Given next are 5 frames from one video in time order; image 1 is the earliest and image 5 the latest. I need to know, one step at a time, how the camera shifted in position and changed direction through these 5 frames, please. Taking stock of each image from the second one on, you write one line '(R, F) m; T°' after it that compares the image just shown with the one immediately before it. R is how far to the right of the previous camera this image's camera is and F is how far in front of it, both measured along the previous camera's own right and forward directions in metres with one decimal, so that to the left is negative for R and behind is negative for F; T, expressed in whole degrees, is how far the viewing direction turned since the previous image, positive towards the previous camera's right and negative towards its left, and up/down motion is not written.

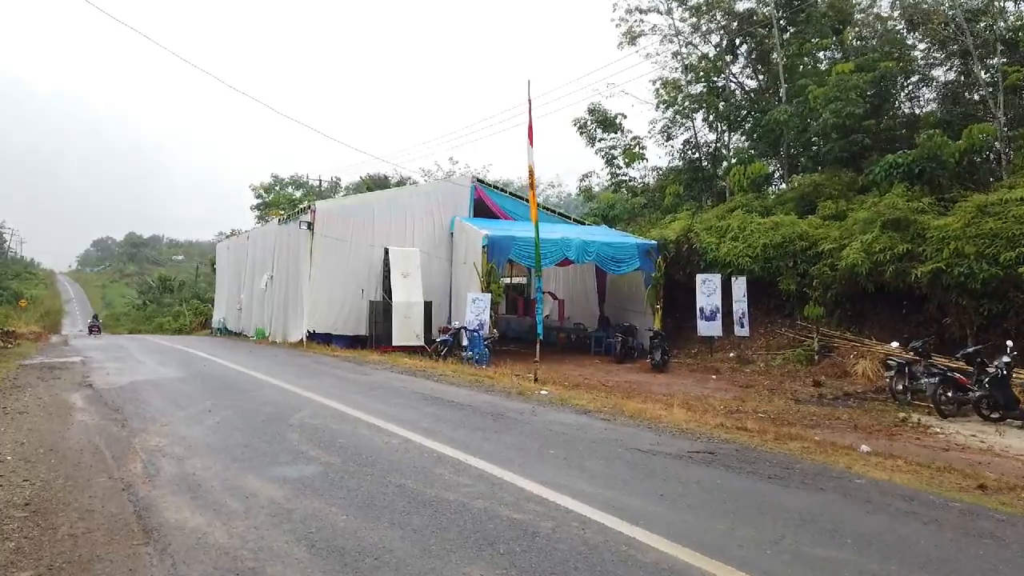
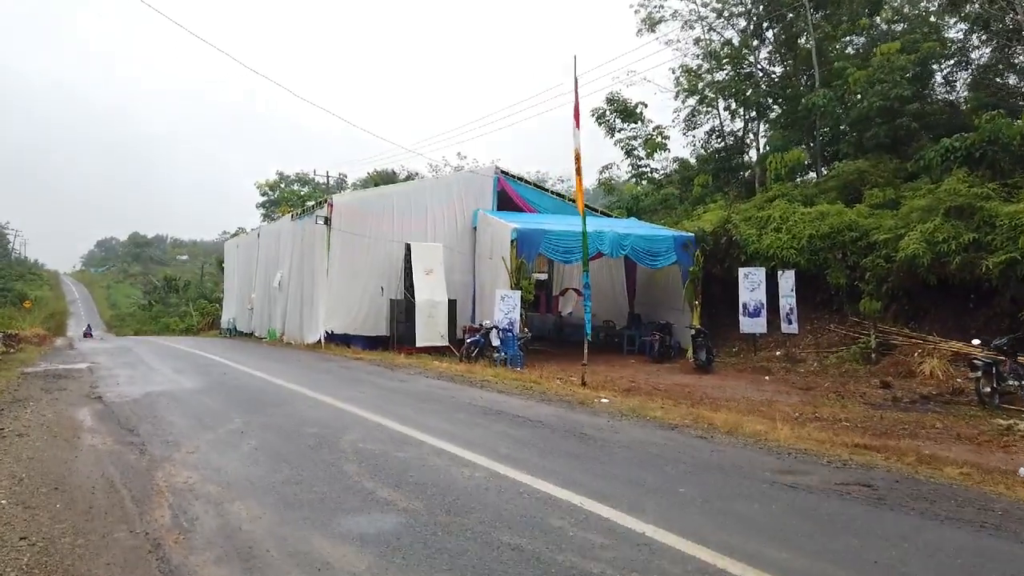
(-0.7, +1.0) m; 0°
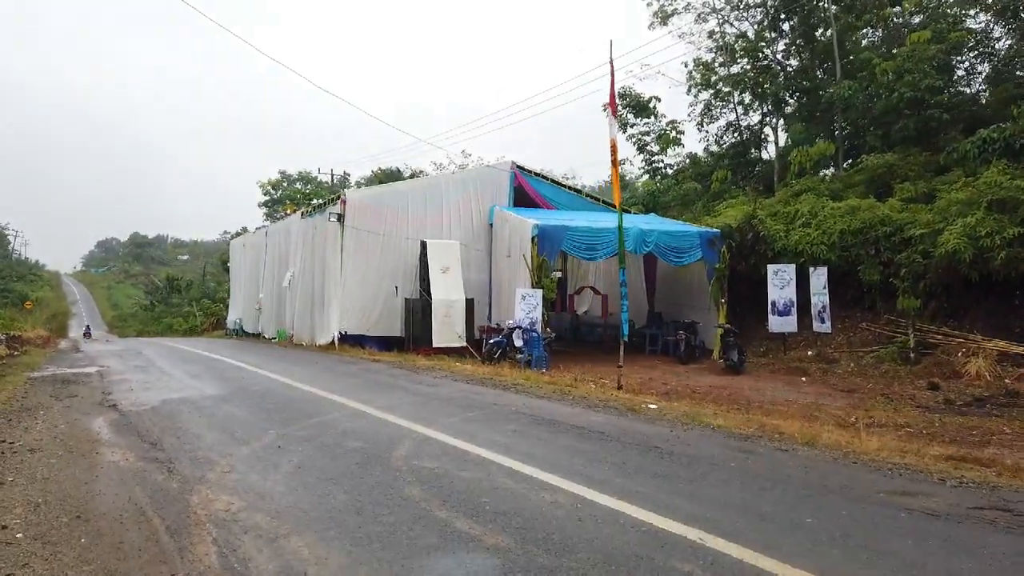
(-0.5, +0.6) m; 0°
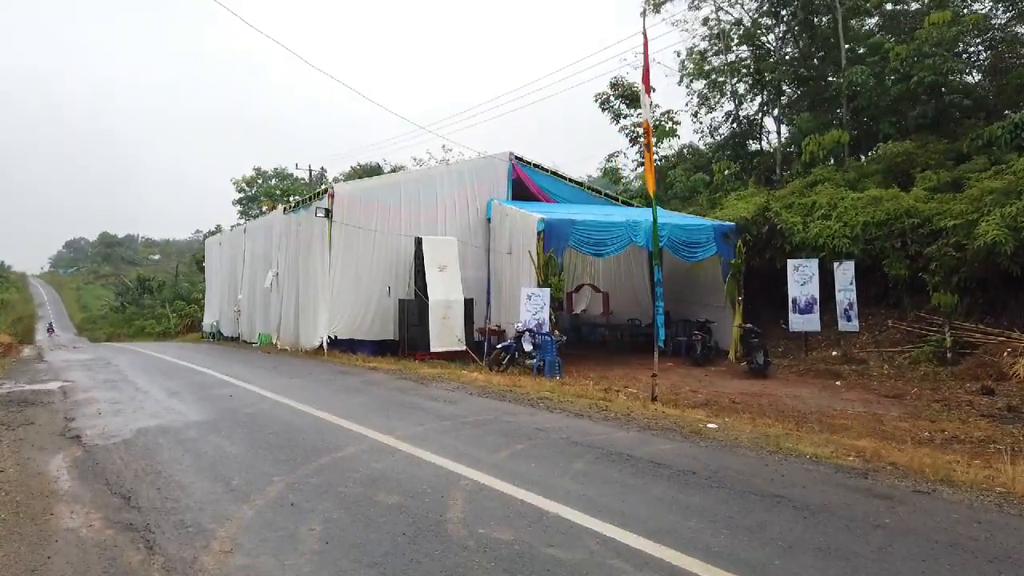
(-0.6, +1.2) m; +2°
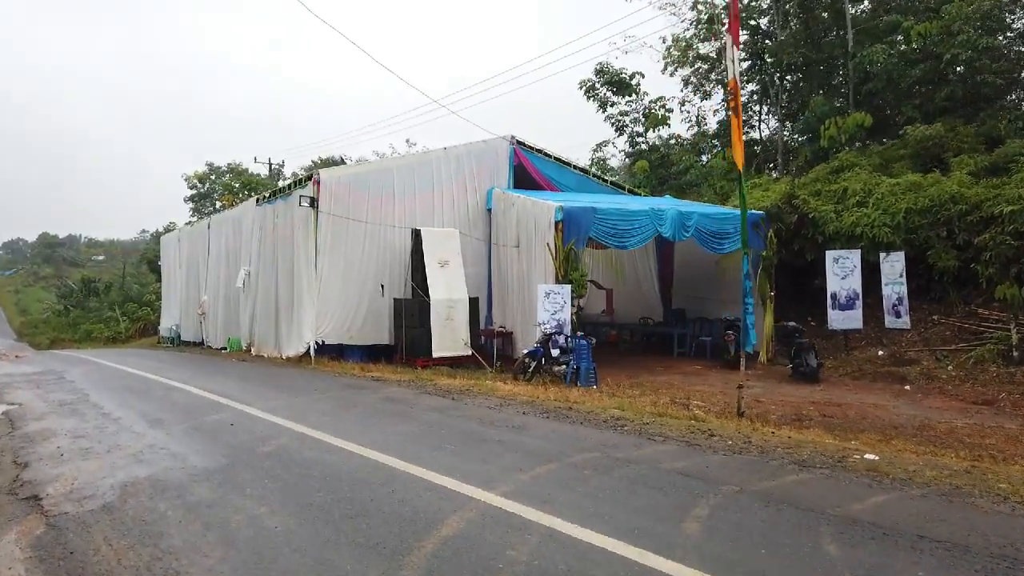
(-1.2, +1.7) m; +4°
